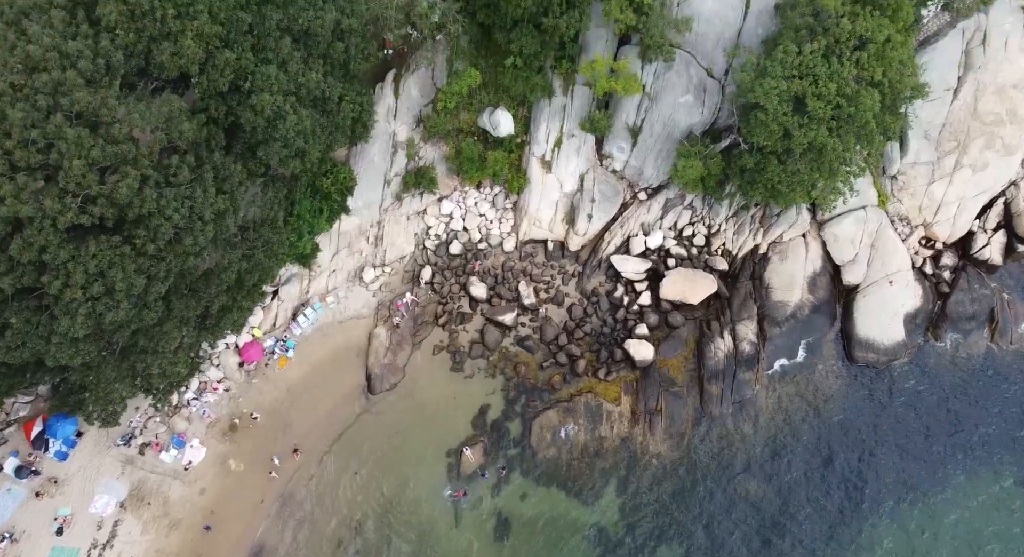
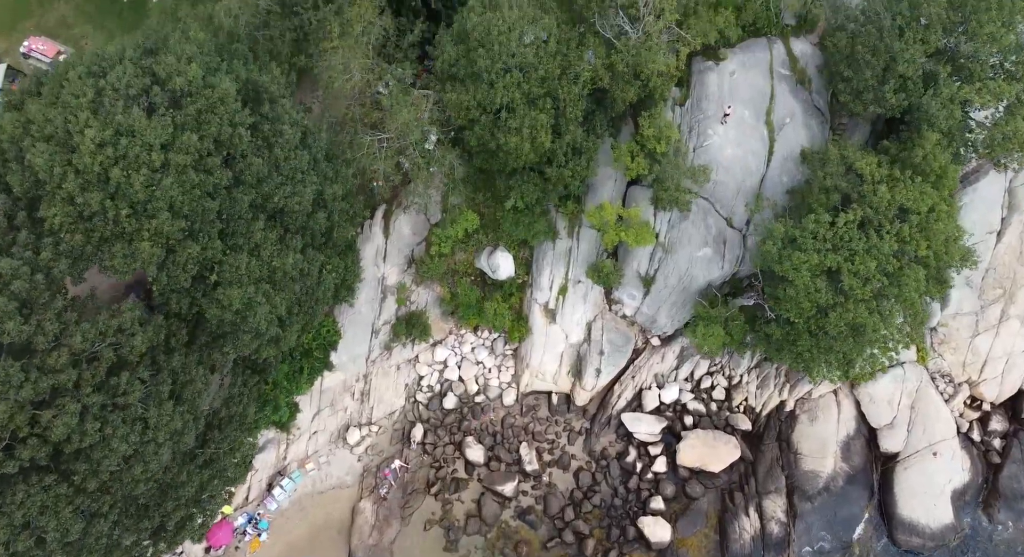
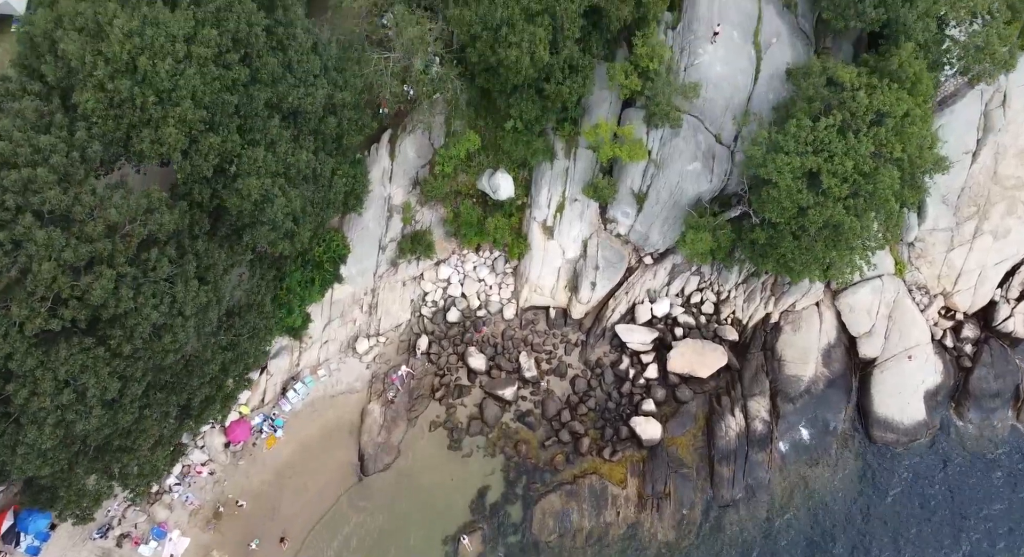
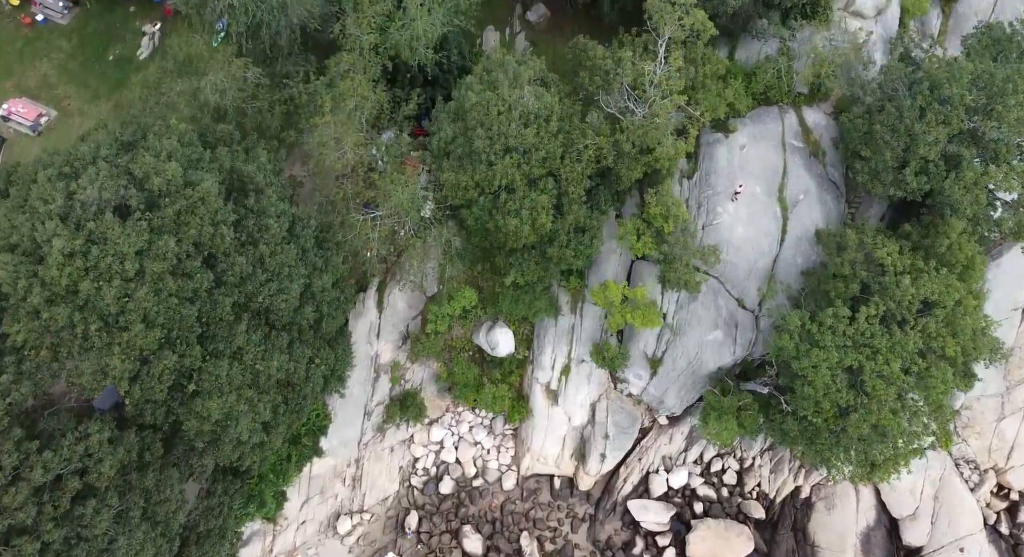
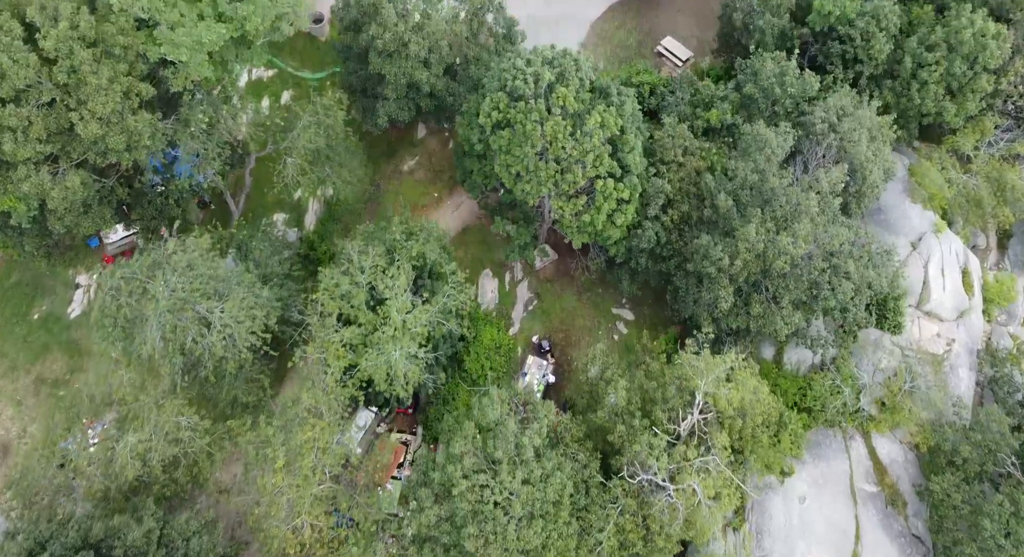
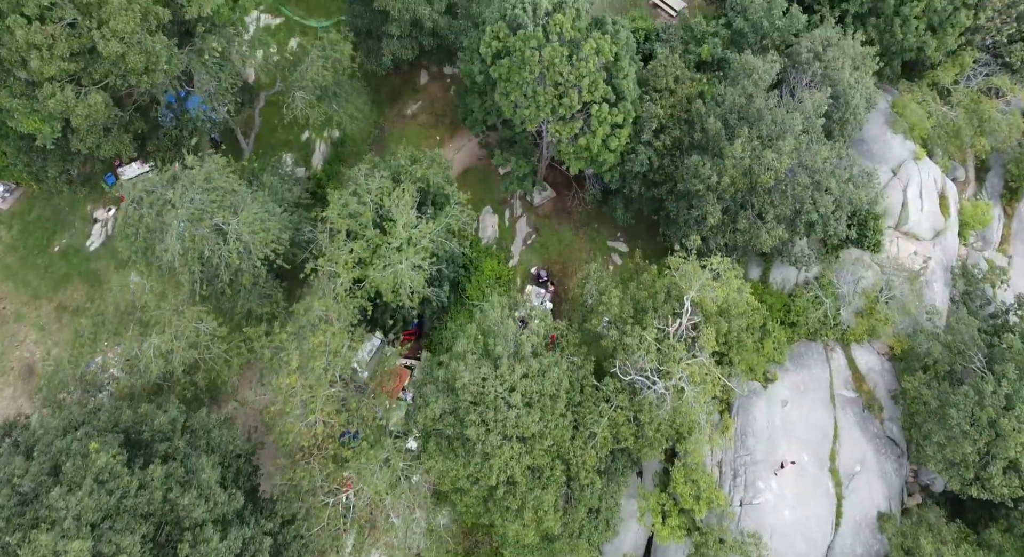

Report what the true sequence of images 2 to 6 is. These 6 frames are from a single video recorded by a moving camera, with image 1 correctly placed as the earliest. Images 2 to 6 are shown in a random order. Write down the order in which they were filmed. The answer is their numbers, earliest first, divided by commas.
3, 2, 4, 6, 5
